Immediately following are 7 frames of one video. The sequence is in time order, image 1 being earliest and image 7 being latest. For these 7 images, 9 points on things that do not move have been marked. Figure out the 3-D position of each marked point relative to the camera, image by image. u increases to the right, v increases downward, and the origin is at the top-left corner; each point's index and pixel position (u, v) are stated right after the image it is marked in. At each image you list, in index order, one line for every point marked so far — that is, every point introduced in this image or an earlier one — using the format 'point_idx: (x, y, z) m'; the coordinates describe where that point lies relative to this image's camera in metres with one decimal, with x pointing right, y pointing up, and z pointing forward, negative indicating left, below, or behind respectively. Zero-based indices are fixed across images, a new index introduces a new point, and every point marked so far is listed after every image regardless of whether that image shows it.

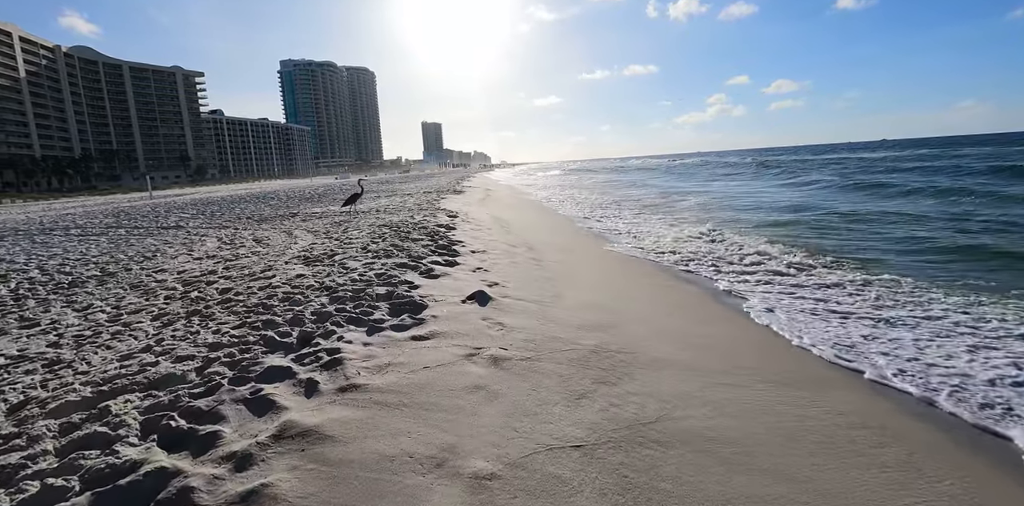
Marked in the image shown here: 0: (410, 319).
0: (-0.9, -0.6, +4.2) m
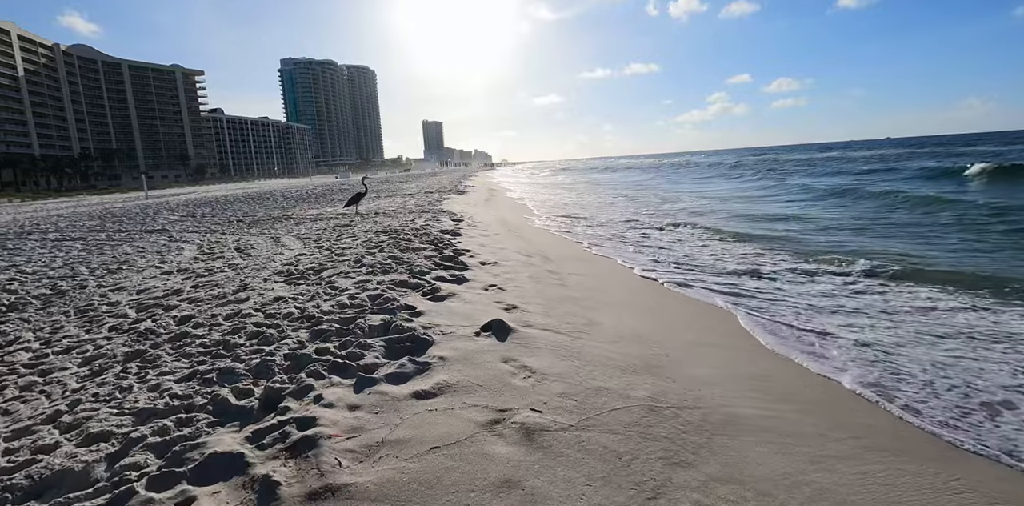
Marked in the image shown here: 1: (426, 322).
0: (-0.7, -0.8, +3.2) m
1: (-0.7, -0.6, +4.1) m
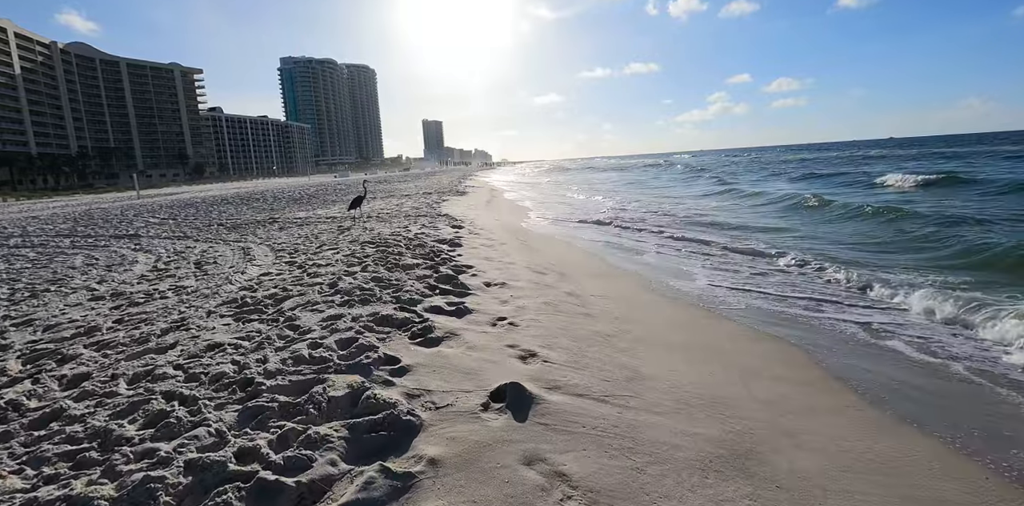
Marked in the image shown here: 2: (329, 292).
0: (-0.5, -1.0, +2.1) m
1: (-0.6, -0.8, +2.9) m
2: (-1.7, -0.4, +4.5) m
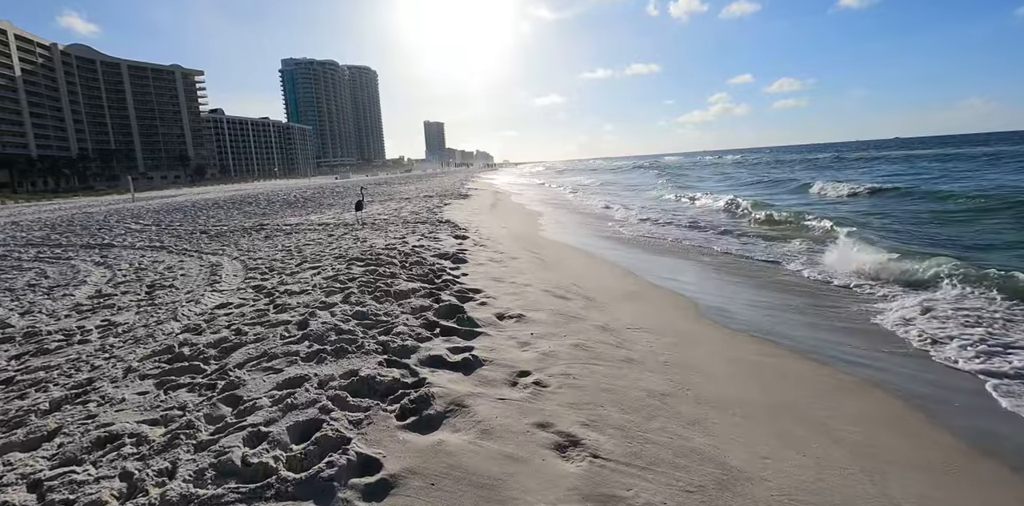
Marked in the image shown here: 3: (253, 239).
0: (-0.4, -1.2, +1.0) m
1: (-0.4, -1.0, +1.8) m
2: (-1.5, -0.6, +3.4) m
3: (-5.7, +0.3, +10.6) m
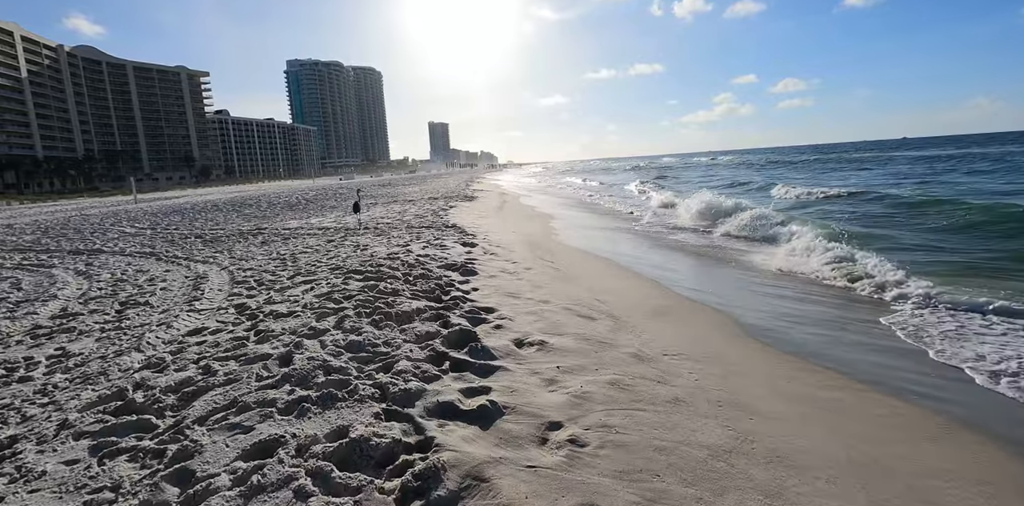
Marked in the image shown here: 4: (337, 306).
0: (-0.2, -1.3, +0.4) m
1: (-0.3, -1.2, +1.2) m
2: (-1.4, -0.7, +2.8) m
3: (-5.5, +0.2, +10.0) m
4: (-1.5, -0.5, +4.1) m
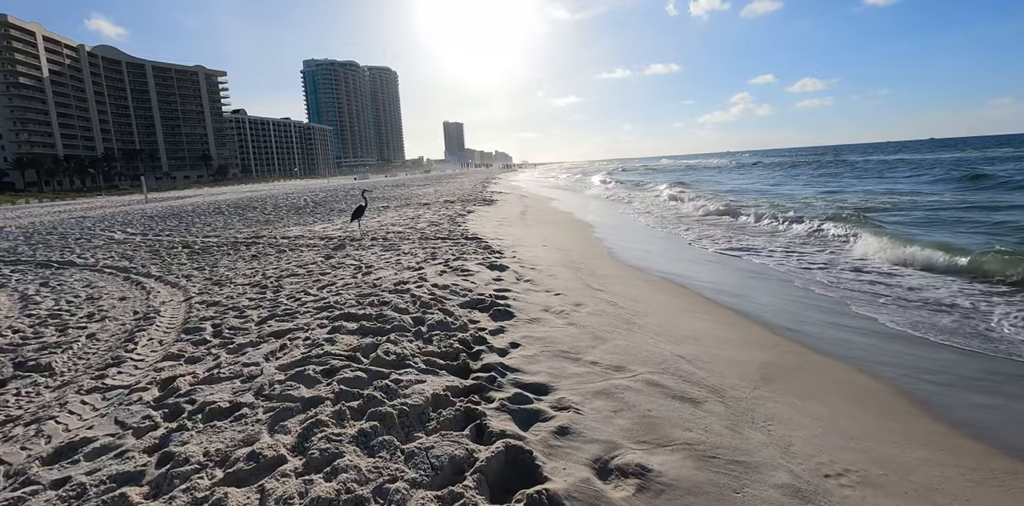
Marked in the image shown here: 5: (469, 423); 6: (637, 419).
0: (0.0, -1.6, -1.2) m
1: (0.0, -1.5, -0.3) m
2: (-1.0, -1.0, +1.3) m
3: (-4.9, -0.1, +8.6) m
4: (-1.1, -0.8, +2.6) m
5: (-0.2, -0.9, +2.5) m
6: (+0.7, -0.9, +2.8) m
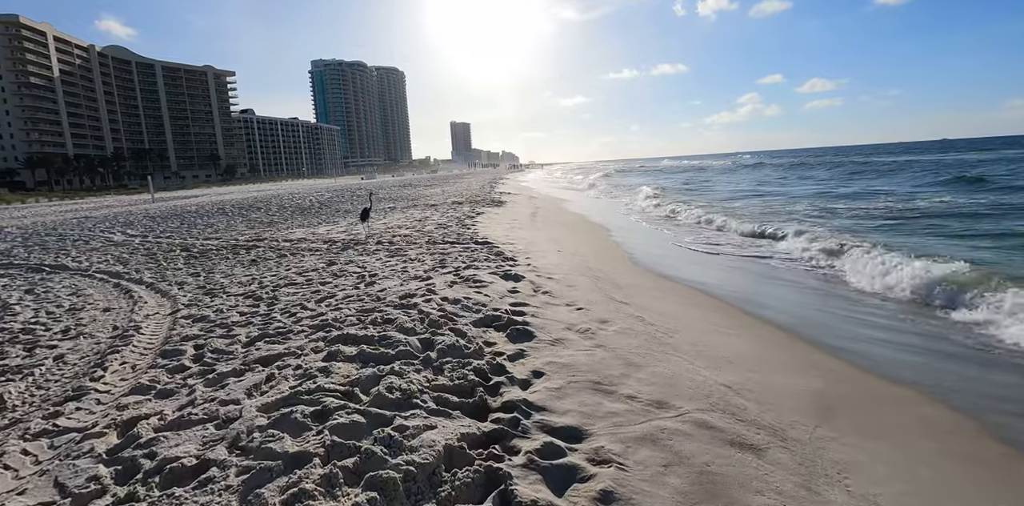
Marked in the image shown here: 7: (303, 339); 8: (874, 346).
0: (+0.1, -1.7, -1.7) m
1: (+0.1, -1.6, -0.8) m
2: (-0.9, -1.1, +0.8) m
3: (-4.7, -0.2, +8.2) m
4: (-1.0, -0.9, +2.2) m
5: (-0.1, -1.0, +2.0) m
6: (+0.9, -1.1, +2.3) m
7: (-1.5, -0.6, +3.5) m
8: (+3.7, -0.9, +4.8) m
